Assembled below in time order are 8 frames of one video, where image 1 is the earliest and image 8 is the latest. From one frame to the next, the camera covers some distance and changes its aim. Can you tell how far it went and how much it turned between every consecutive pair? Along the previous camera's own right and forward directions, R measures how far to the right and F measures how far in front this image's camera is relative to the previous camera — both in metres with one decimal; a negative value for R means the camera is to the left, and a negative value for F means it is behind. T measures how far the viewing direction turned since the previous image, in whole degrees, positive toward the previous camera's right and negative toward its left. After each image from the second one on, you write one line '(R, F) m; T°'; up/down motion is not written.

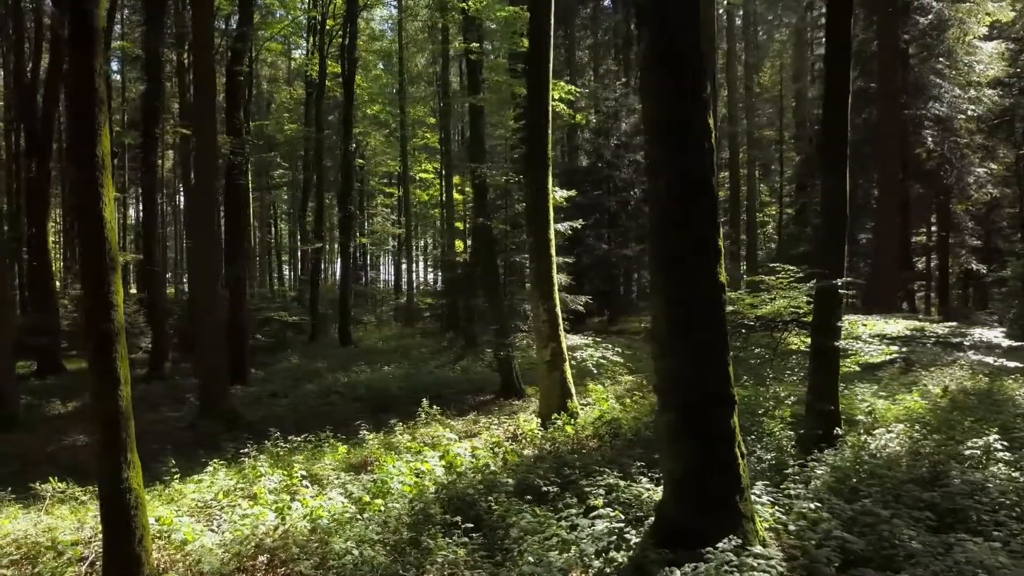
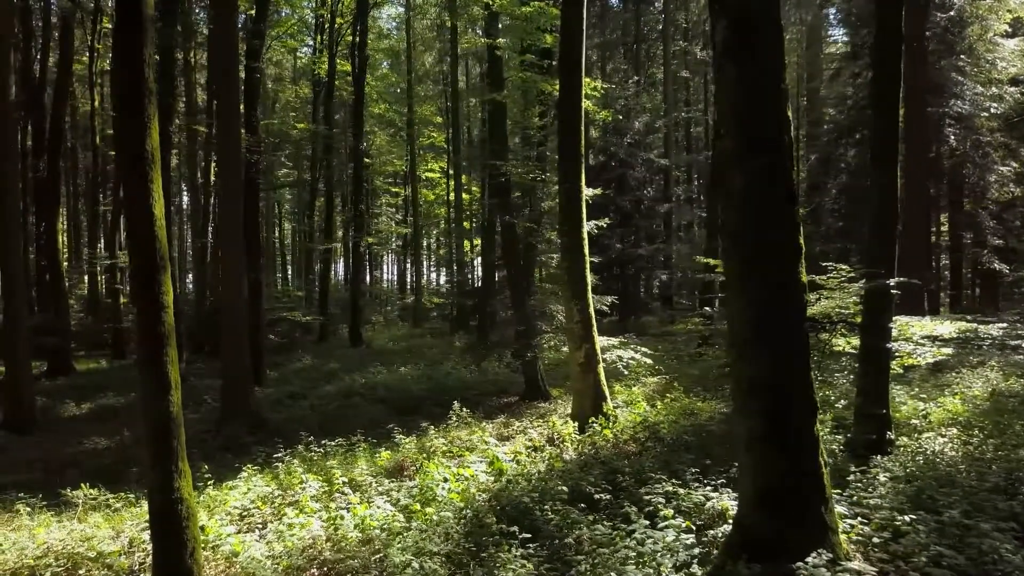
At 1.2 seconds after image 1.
(-0.5, +0.2) m; 0°
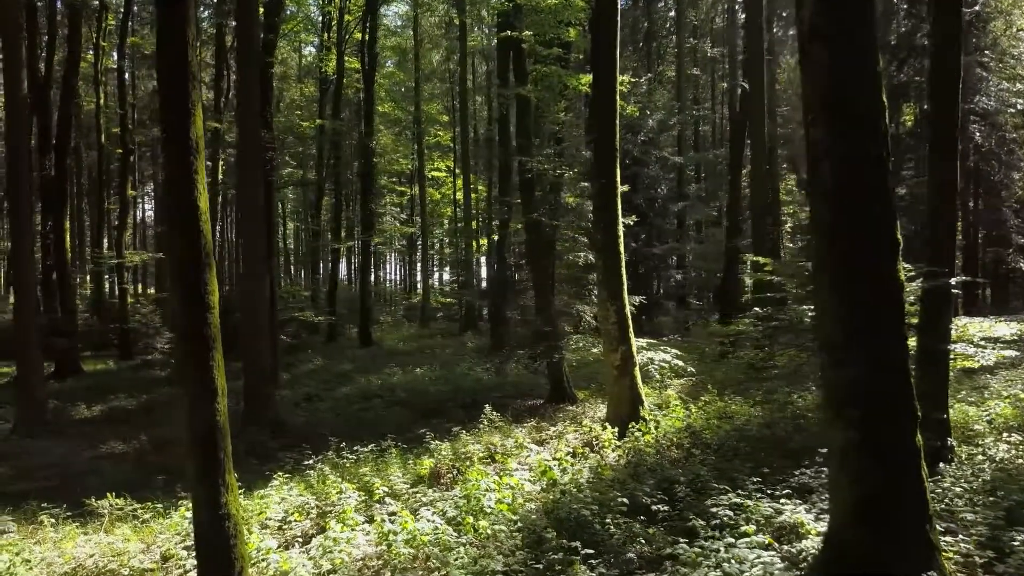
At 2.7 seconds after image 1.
(-0.5, +0.4) m; 0°
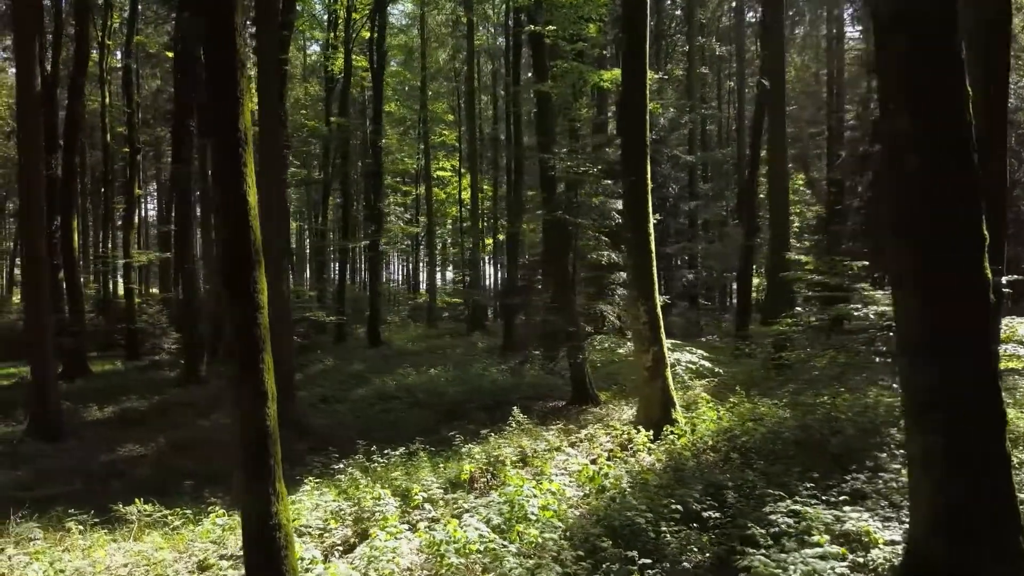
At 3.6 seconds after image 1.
(-0.4, +0.2) m; 0°
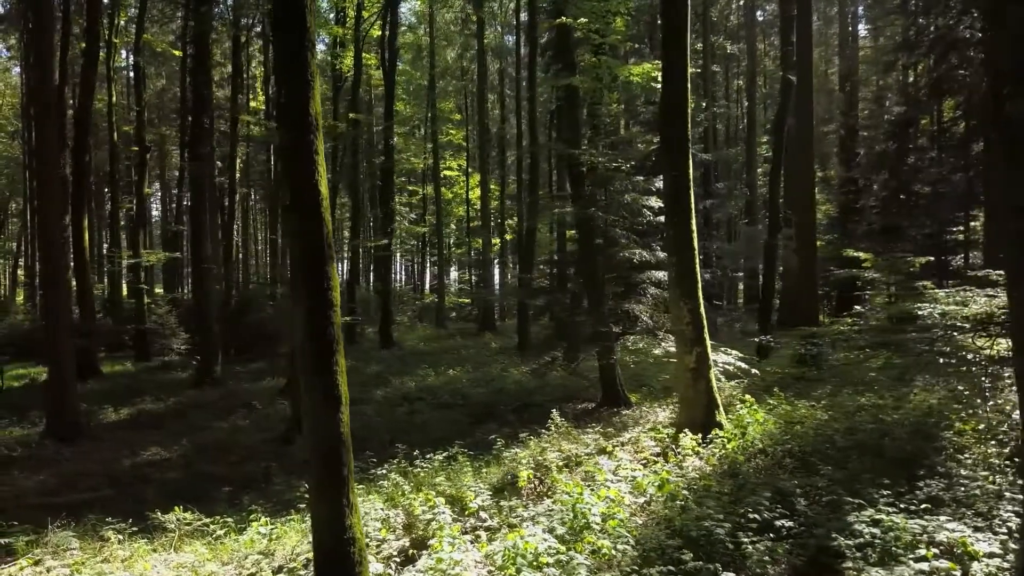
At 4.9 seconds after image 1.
(-0.6, +0.3) m; 0°
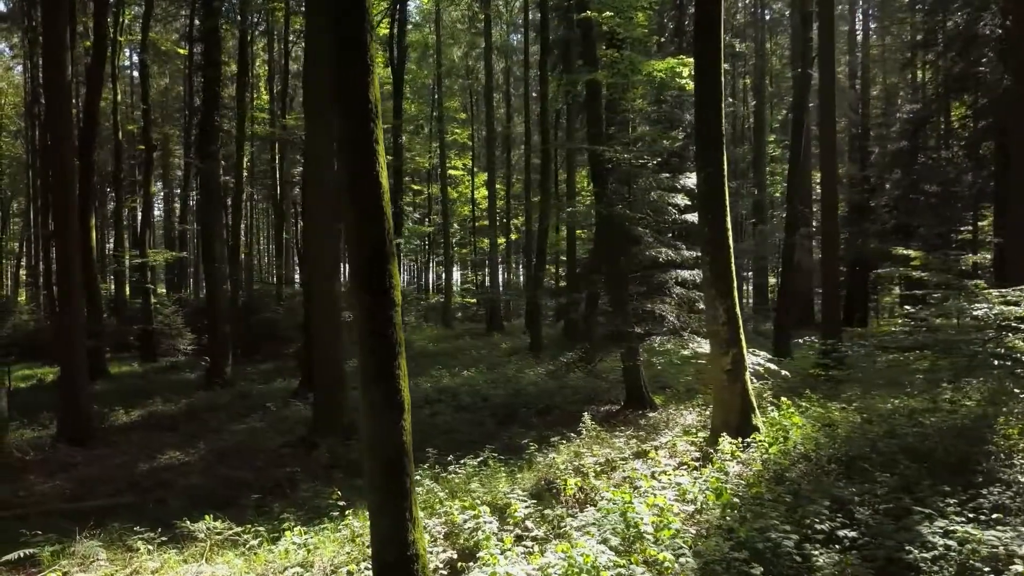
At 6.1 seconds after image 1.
(-0.4, +0.3) m; 0°
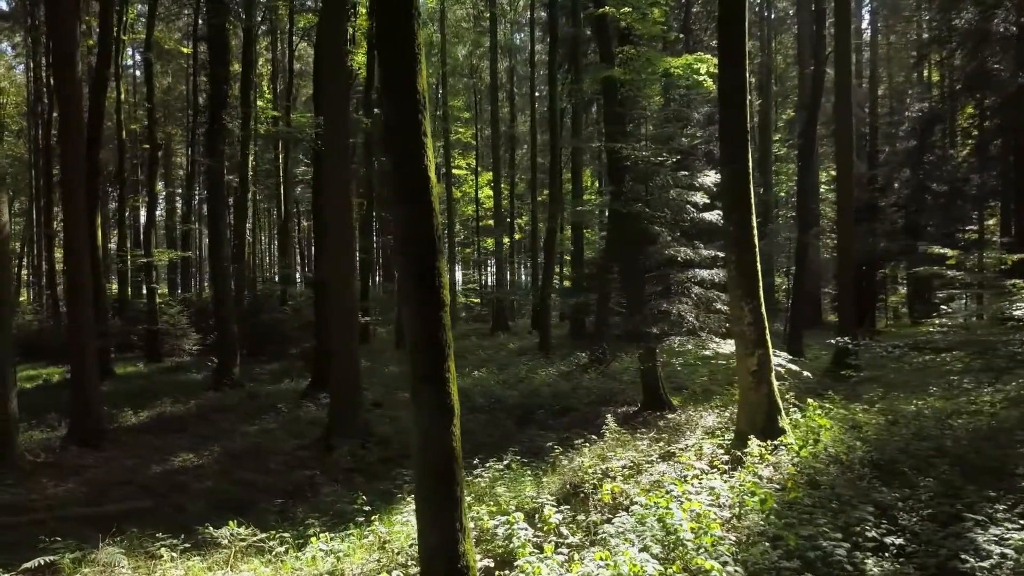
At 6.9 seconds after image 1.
(-0.3, +0.2) m; 0°
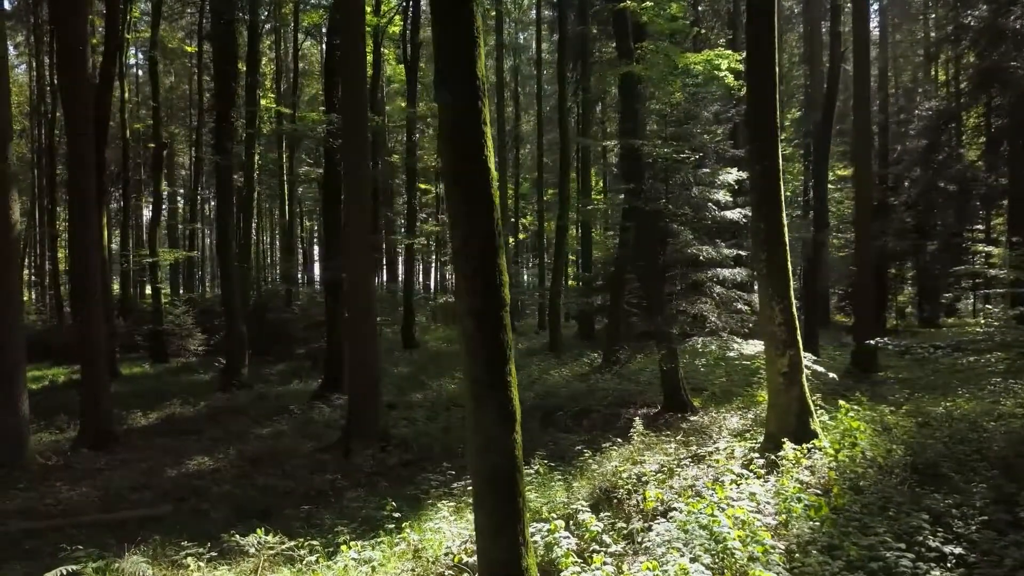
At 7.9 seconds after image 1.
(-0.3, +0.2) m; 0°
